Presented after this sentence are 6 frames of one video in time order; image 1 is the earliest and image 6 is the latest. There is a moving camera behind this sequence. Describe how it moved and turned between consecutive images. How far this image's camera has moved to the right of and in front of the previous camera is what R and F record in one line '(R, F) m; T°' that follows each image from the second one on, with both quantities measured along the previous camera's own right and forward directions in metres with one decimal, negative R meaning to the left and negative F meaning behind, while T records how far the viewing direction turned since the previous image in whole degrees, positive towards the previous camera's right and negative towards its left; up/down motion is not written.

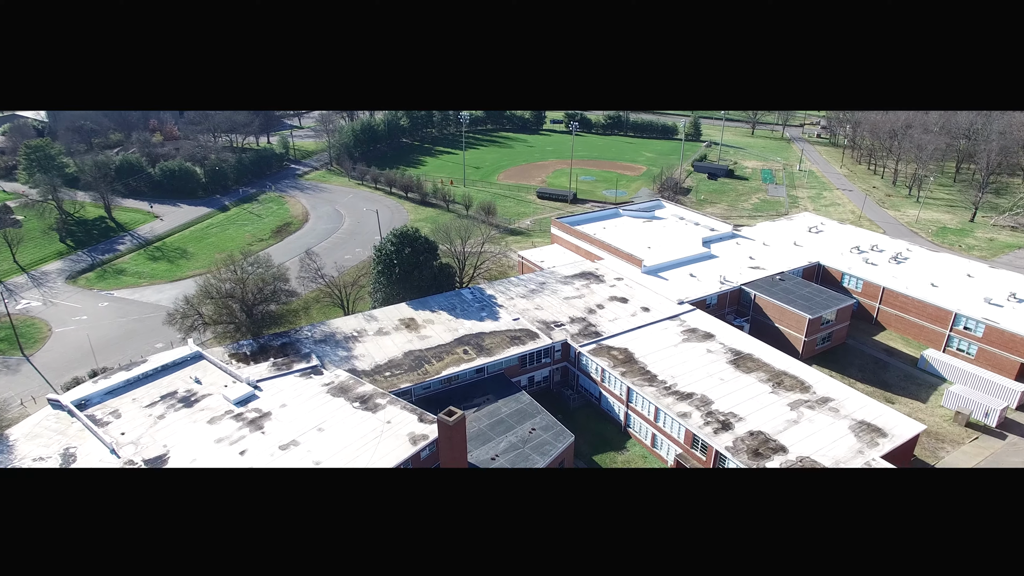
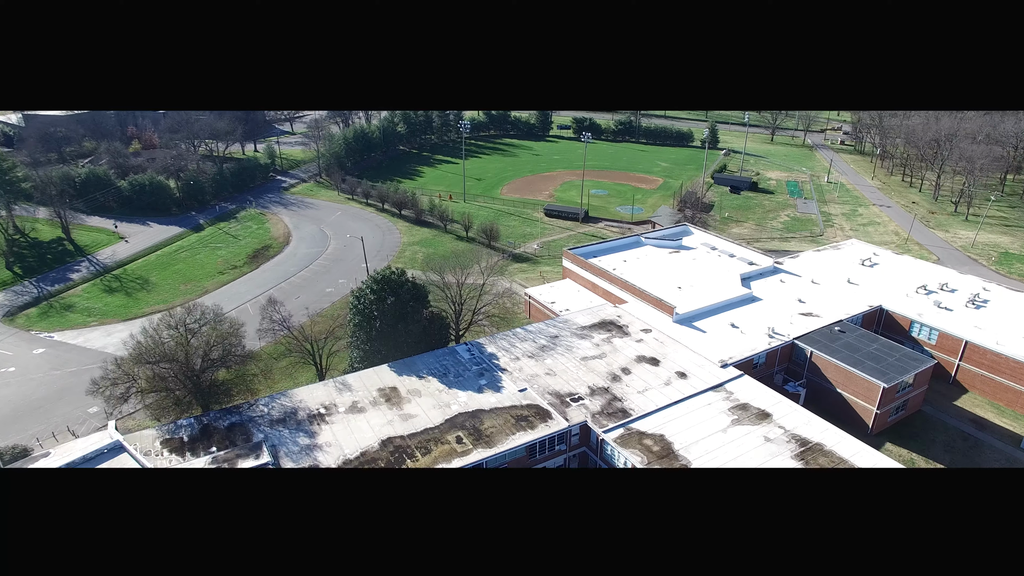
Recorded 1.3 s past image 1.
(-0.1, +4.9) m; 0°
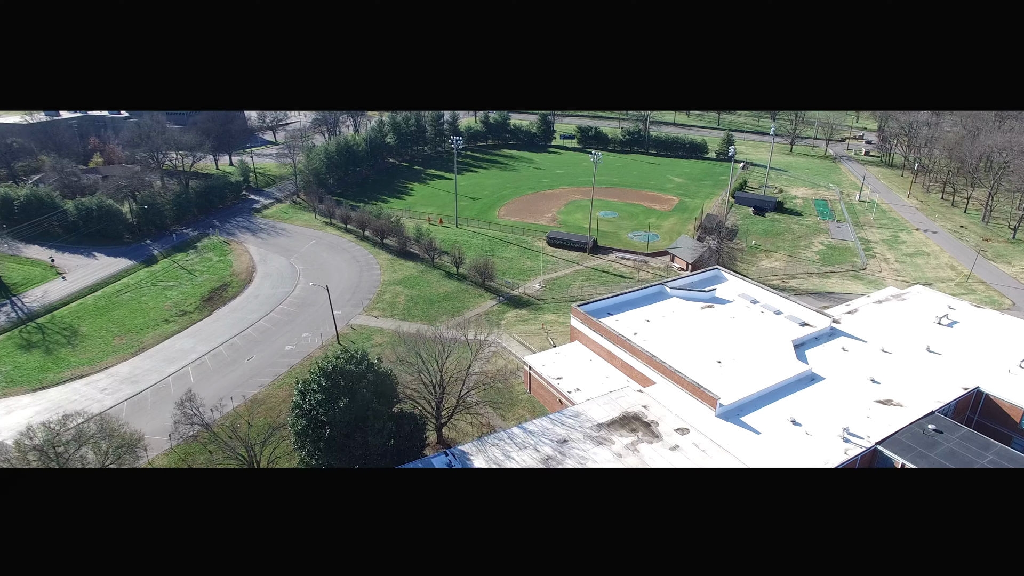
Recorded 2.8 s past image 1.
(+0.1, +5.7) m; 0°
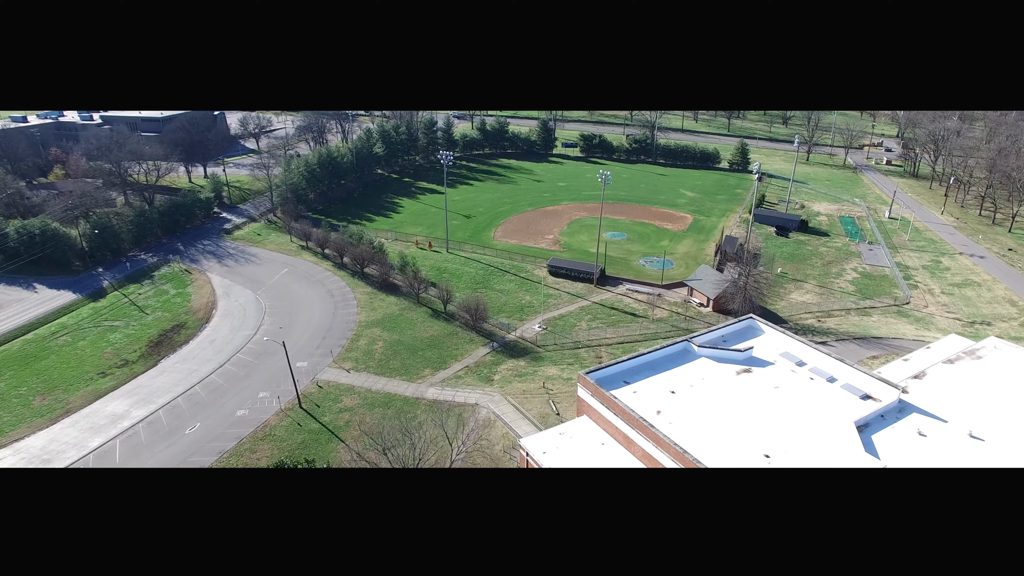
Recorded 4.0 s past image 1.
(+0.2, +4.7) m; 0°
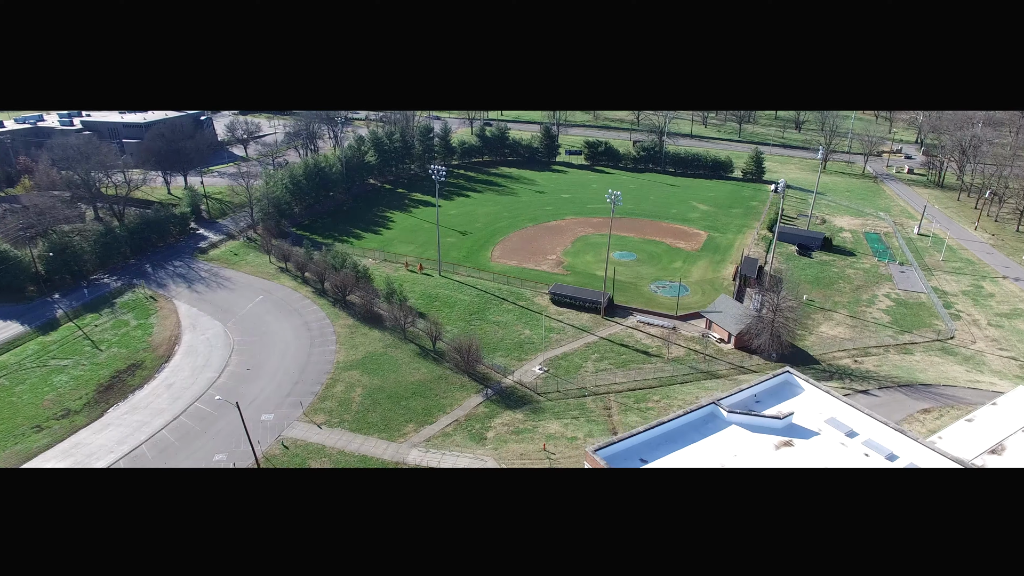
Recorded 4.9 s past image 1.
(+0.2, +3.5) m; 0°
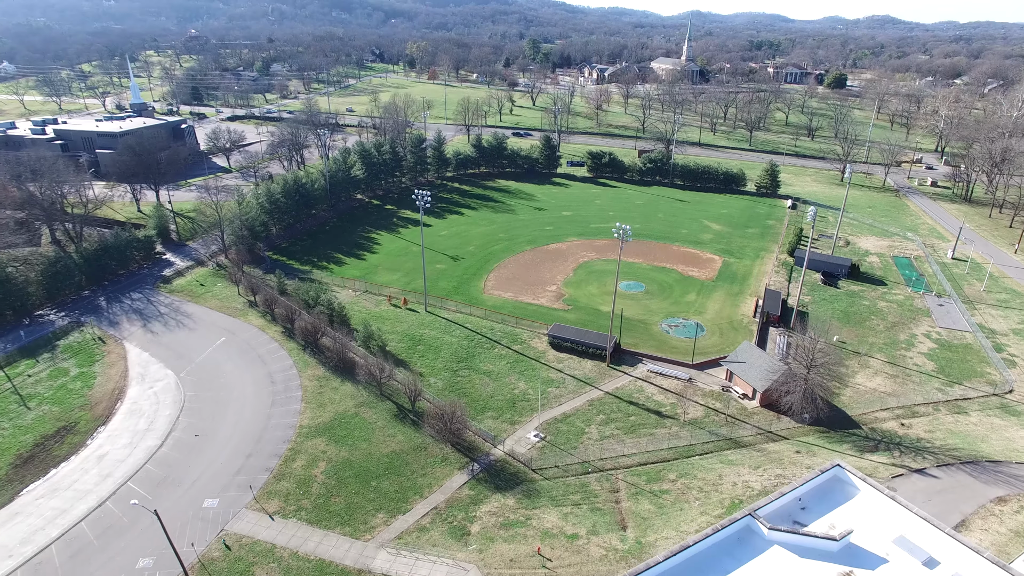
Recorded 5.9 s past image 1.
(+0.3, +3.9) m; 0°
